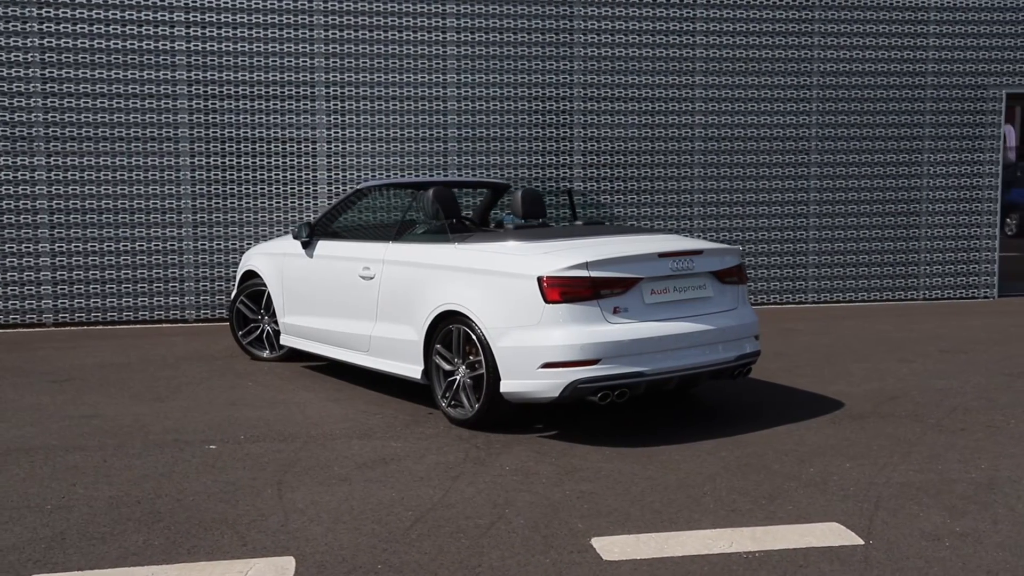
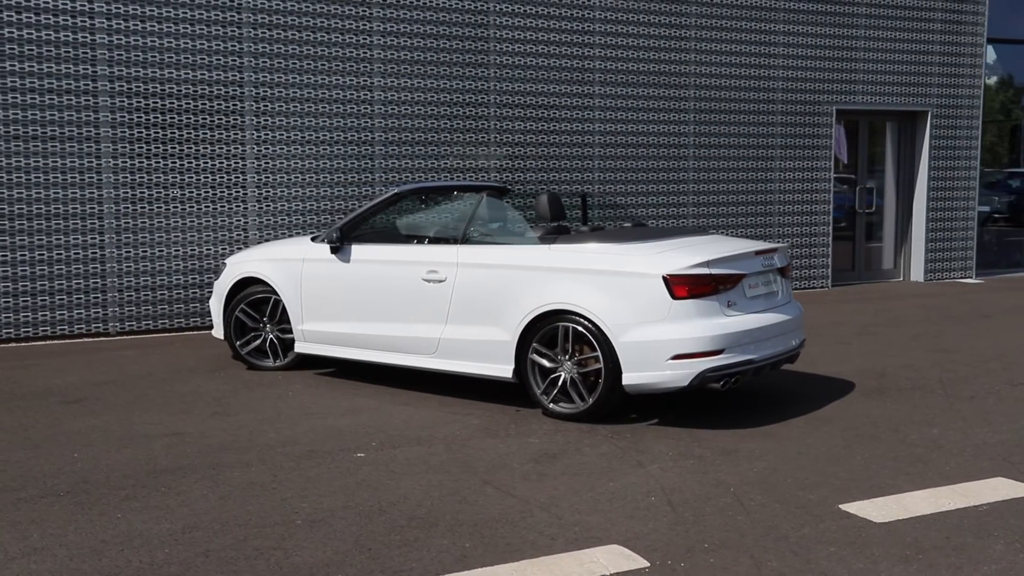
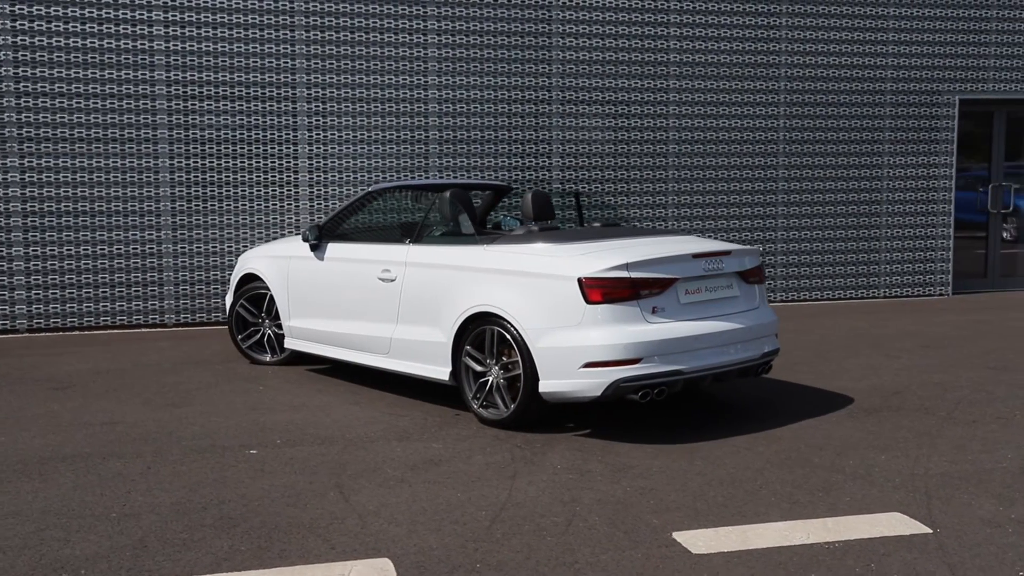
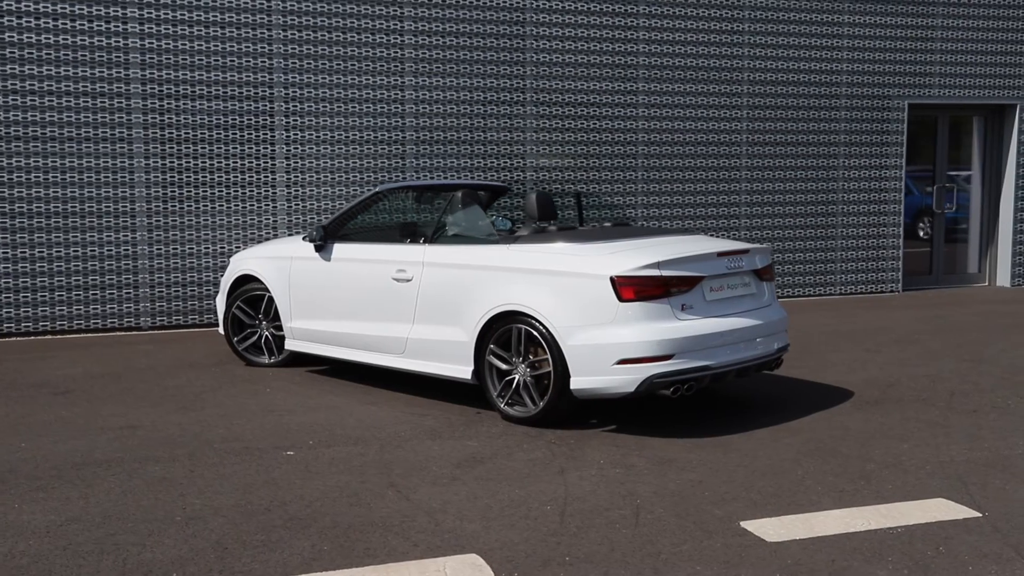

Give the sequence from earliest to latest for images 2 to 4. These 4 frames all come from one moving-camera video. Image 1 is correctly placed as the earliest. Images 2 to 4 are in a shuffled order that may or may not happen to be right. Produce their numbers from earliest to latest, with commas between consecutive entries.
3, 4, 2
